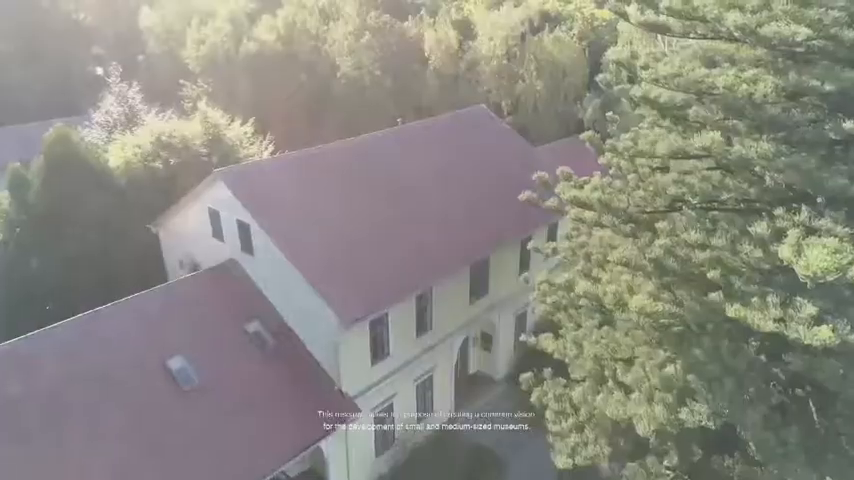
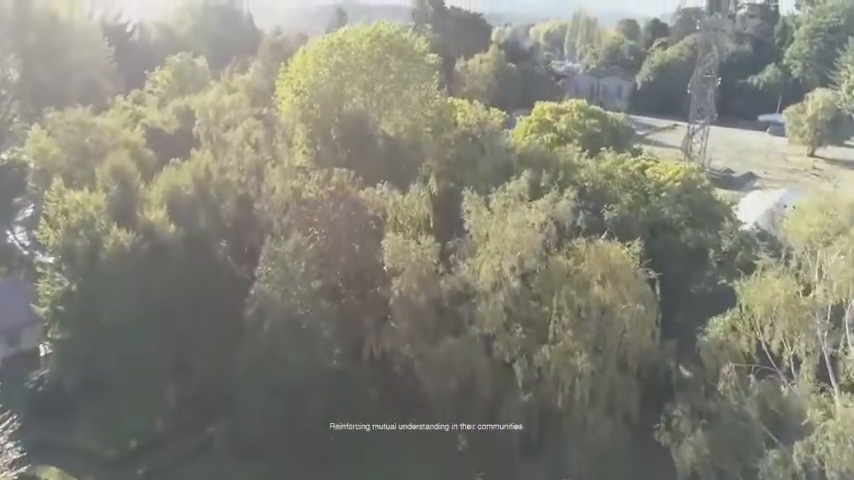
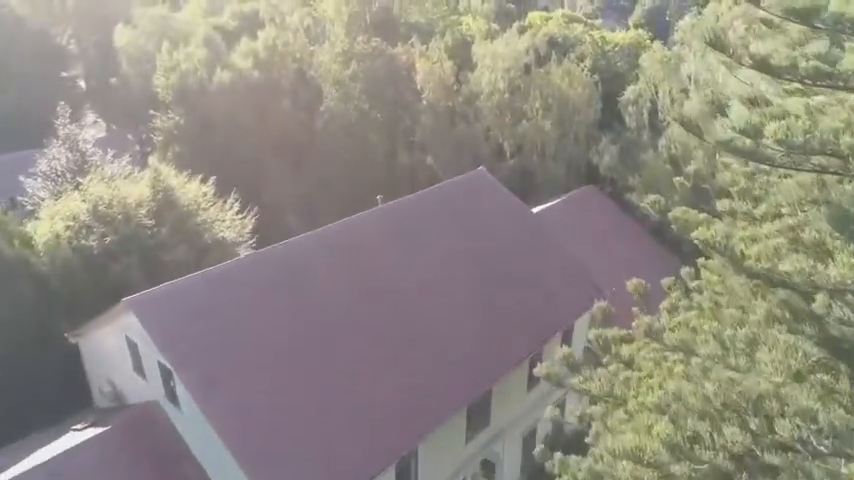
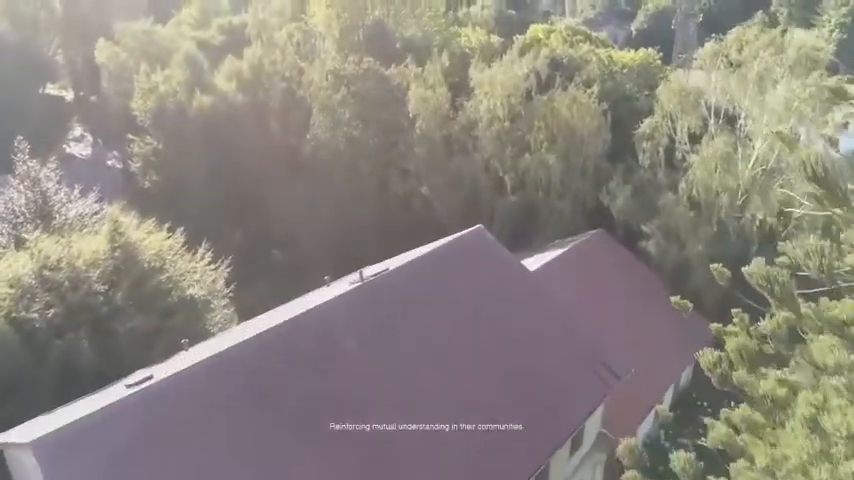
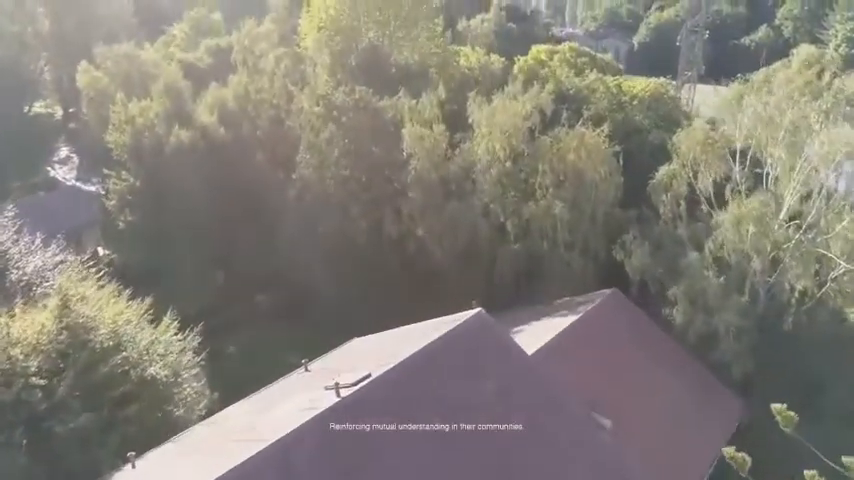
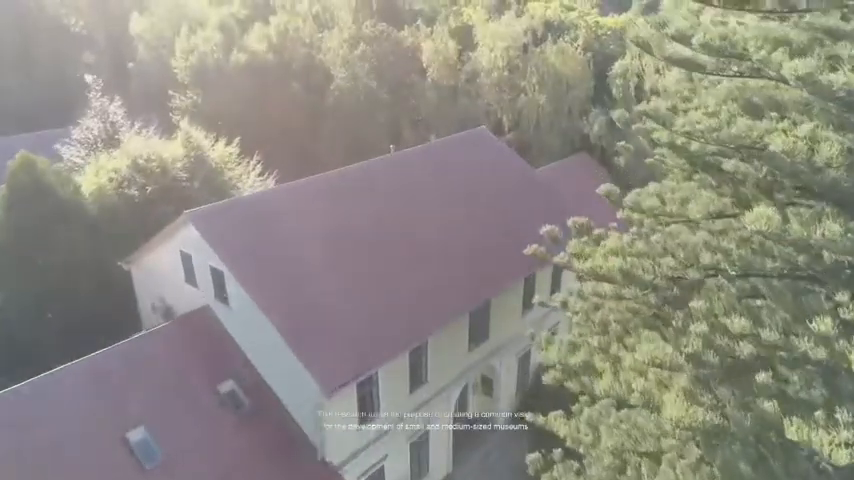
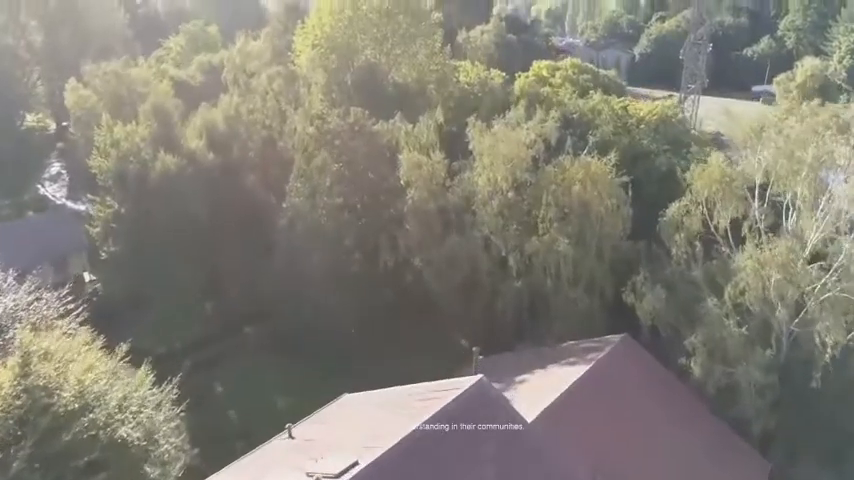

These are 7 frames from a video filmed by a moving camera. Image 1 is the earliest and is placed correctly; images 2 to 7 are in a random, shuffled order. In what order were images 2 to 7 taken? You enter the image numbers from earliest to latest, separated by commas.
6, 3, 4, 5, 7, 2
